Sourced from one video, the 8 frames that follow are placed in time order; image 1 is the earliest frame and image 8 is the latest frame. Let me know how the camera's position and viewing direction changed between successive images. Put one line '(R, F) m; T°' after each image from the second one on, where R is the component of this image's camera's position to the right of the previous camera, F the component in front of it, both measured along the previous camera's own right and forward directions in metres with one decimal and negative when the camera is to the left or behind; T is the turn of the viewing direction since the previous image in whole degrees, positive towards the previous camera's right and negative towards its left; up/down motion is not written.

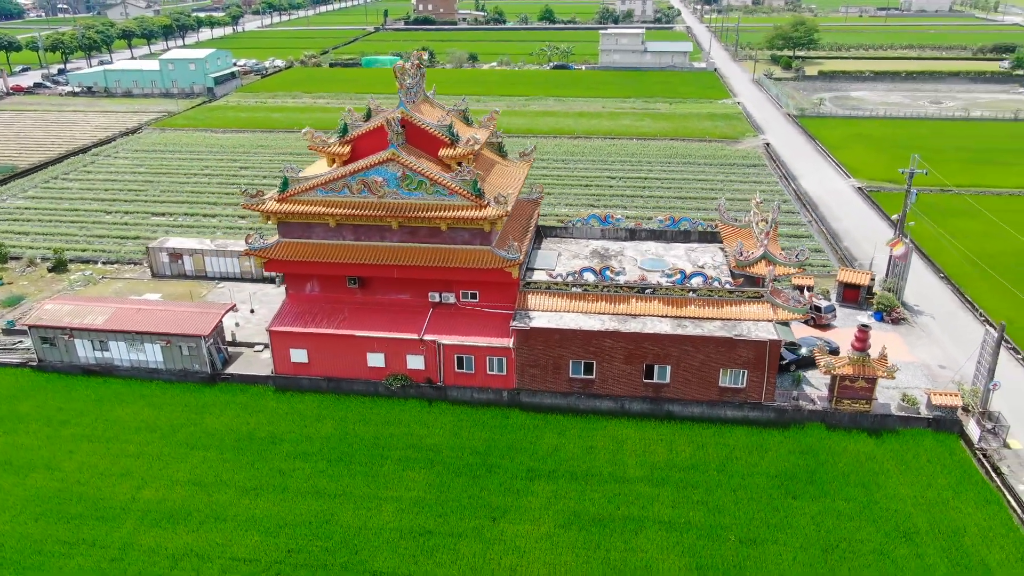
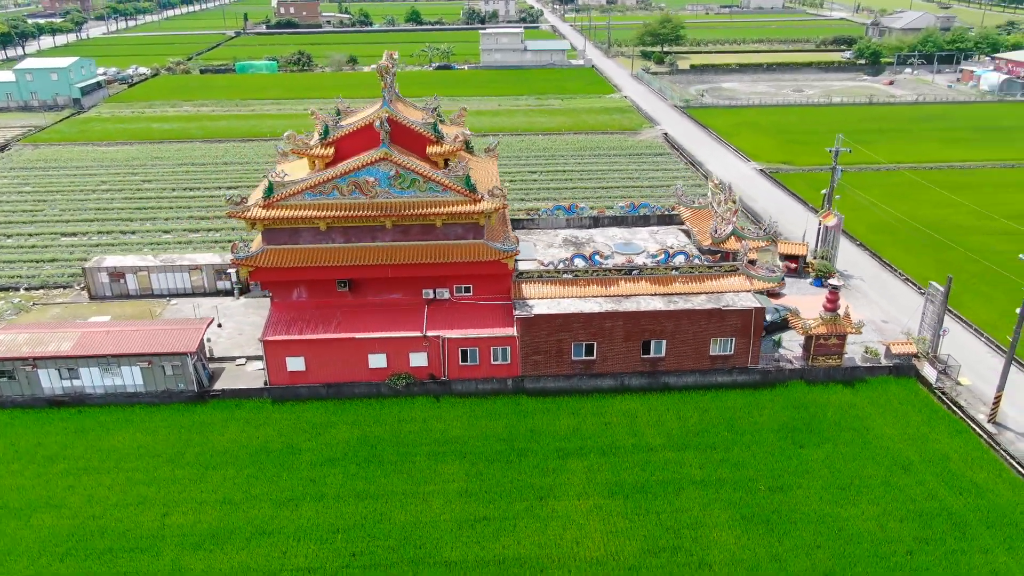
(-3.7, -0.2) m; +10°
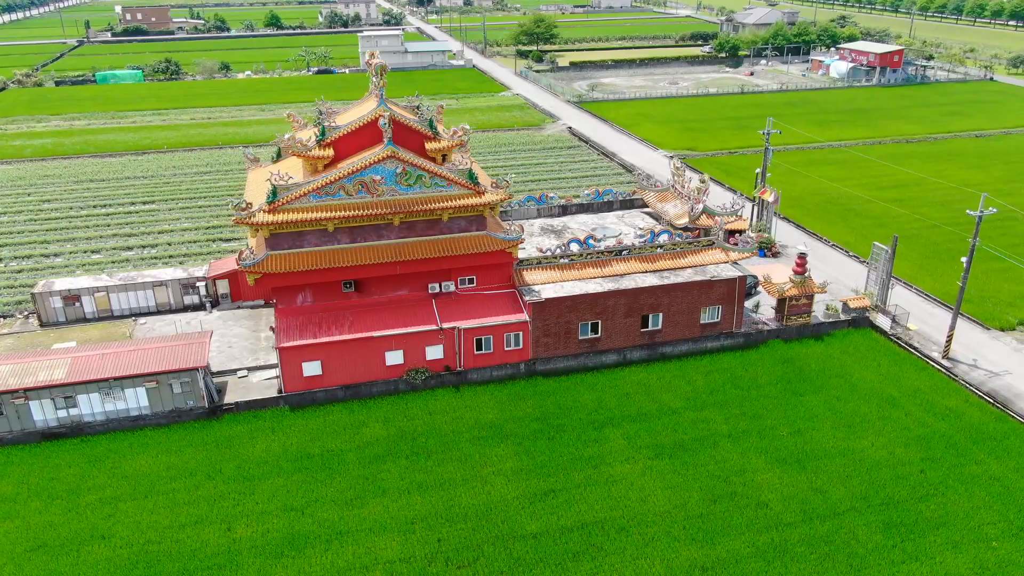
(-4.2, -0.4) m; +11°
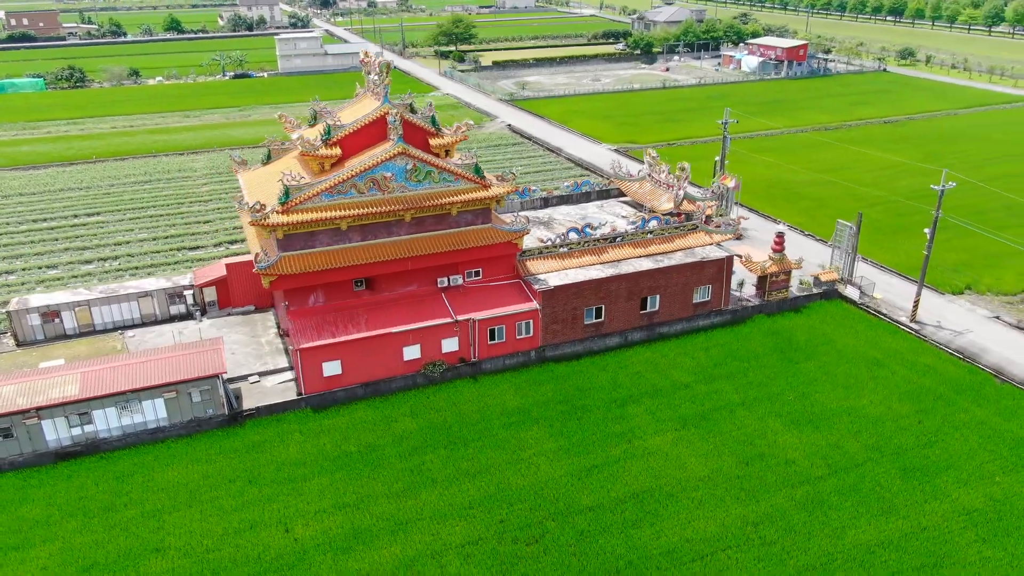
(-3.0, -0.4) m; +7°
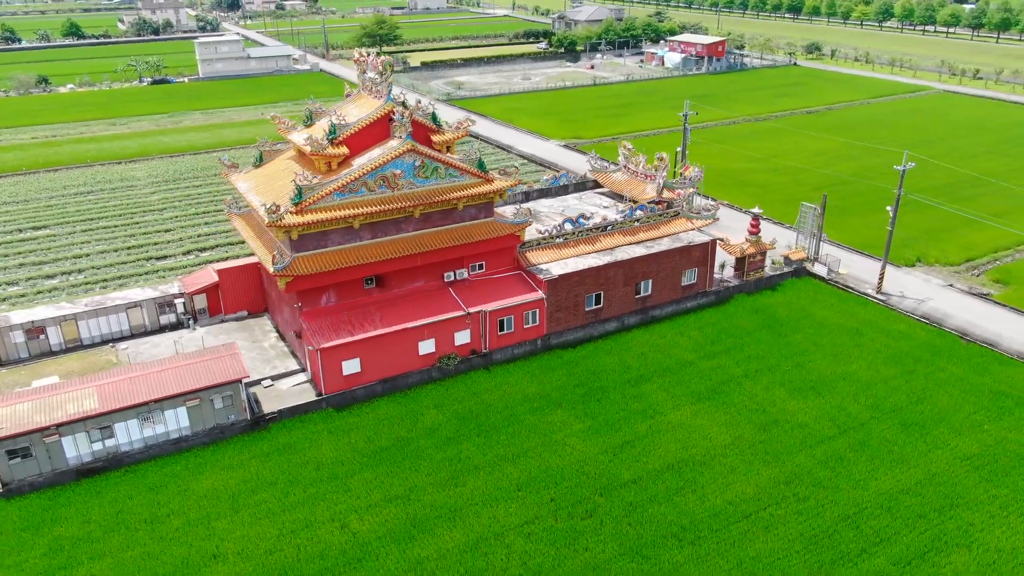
(-2.8, -0.4) m; +7°
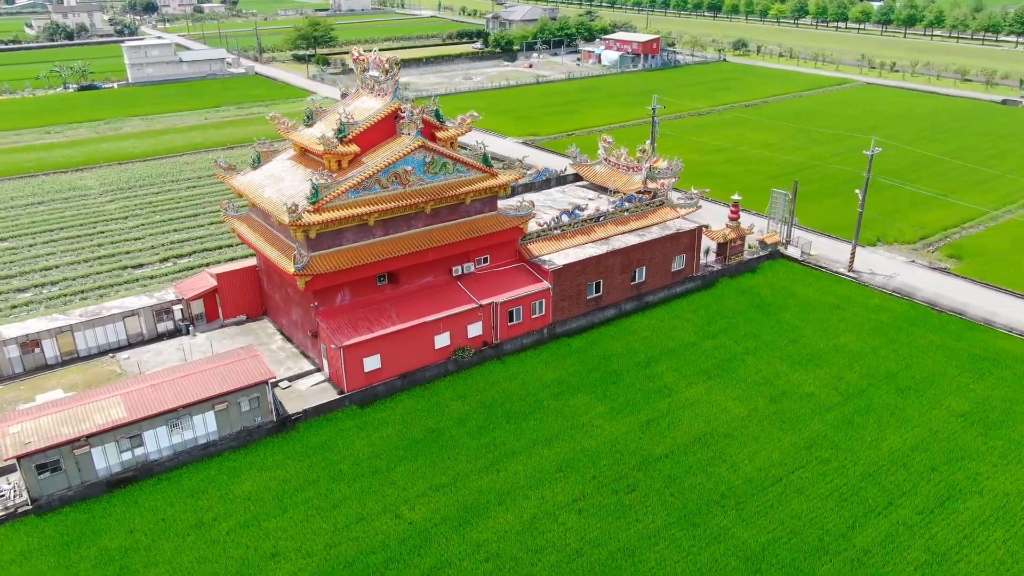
(-2.5, -0.4) m; +6°
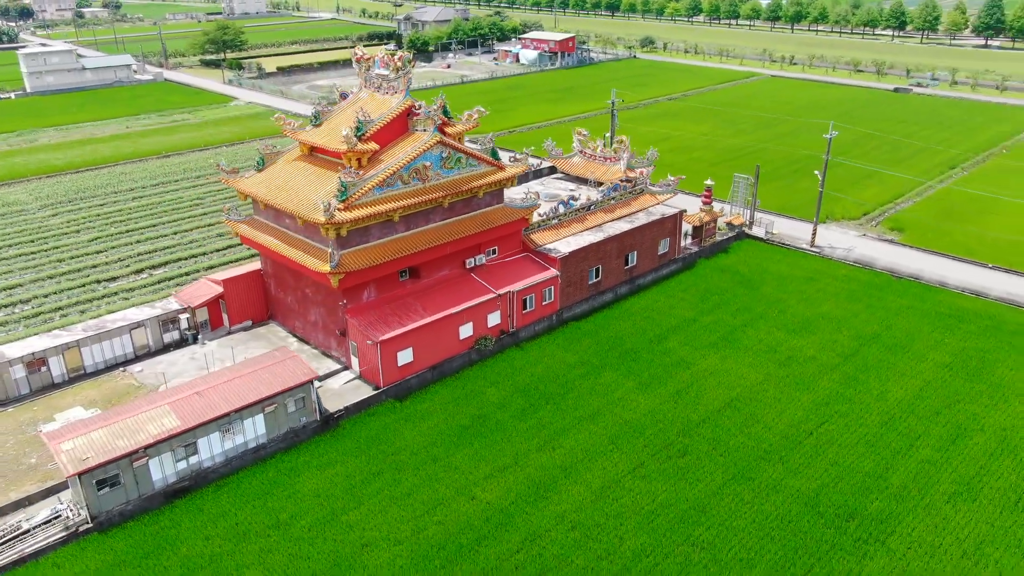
(-3.6, -0.5) m; +8°
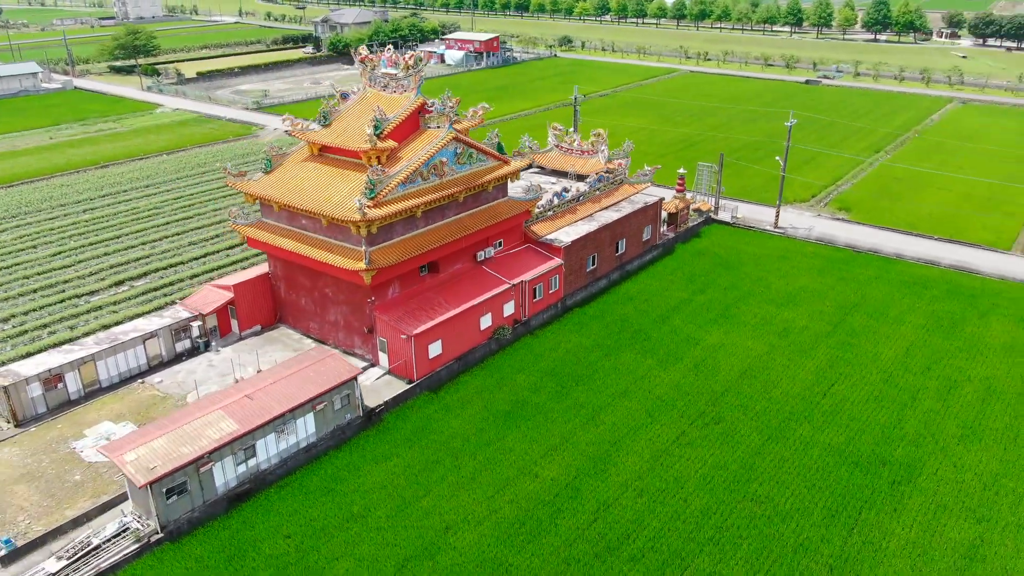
(-3.3, -0.5) m; +7°
